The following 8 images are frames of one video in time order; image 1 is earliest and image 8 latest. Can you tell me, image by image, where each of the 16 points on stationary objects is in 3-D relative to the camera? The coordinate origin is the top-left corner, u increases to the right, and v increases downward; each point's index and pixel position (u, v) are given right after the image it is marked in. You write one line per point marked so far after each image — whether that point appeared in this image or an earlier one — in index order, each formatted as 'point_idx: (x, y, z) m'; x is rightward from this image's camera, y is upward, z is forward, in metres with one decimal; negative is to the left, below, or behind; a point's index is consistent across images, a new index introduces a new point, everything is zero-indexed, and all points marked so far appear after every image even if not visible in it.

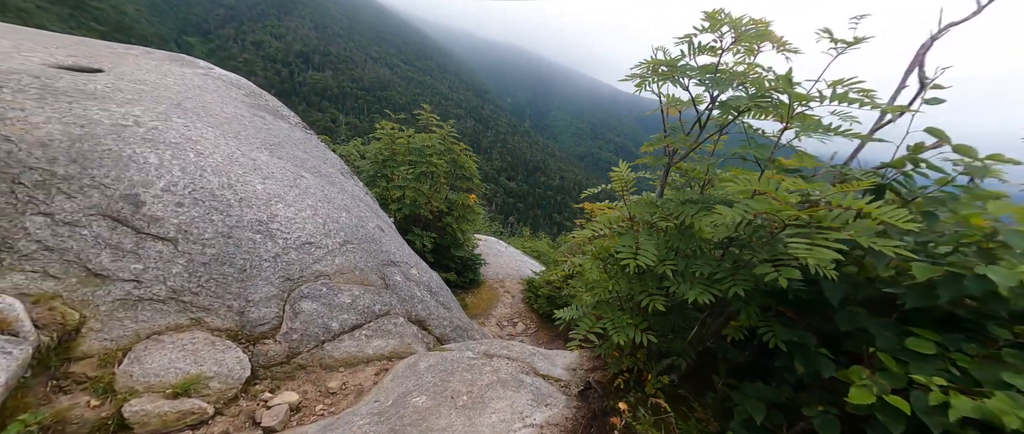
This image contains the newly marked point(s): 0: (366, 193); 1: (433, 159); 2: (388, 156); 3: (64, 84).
0: (-2.4, +0.3, +5.6) m
1: (-1.5, +1.0, +6.5) m
2: (-2.3, +1.1, +6.5) m
3: (-5.2, +1.5, +4.0) m
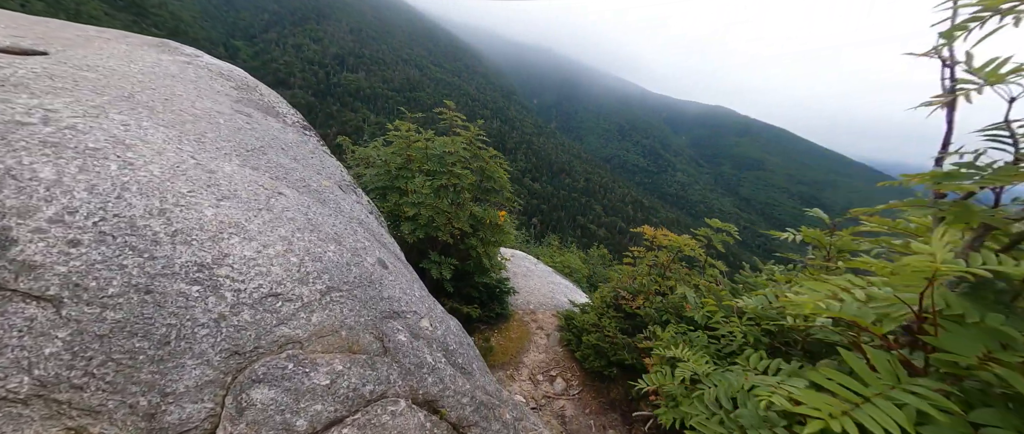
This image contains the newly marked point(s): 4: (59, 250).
0: (-1.9, 0.0, +4.4) m
1: (-0.8, +0.7, +5.3) m
2: (-1.7, +0.8, +5.3) m
3: (-4.8, +1.3, +3.0) m
4: (-2.9, -0.2, +2.2) m
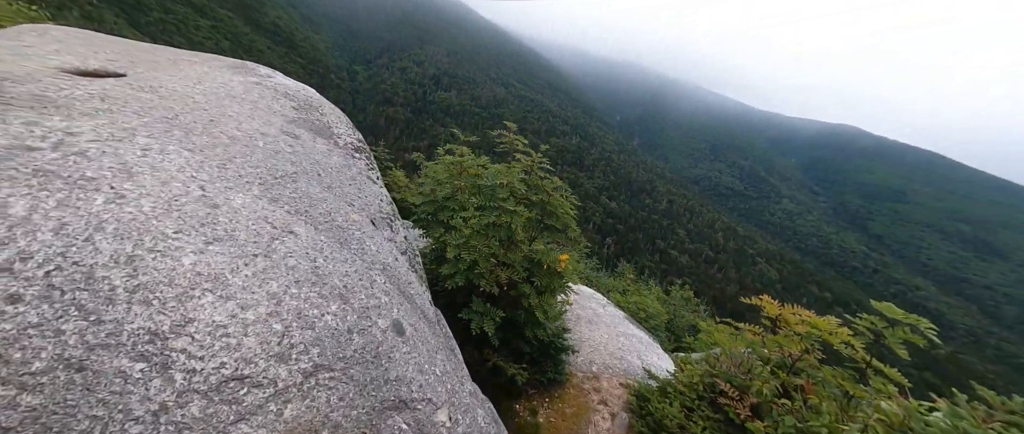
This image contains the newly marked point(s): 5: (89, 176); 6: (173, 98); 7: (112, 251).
0: (-1.2, -0.4, +3.7) m
1: (0.0, +0.1, +4.4) m
2: (-0.8, +0.3, +4.6) m
3: (-4.3, +1.1, +3.1) m
4: (-2.7, -0.5, +1.8) m
5: (-3.0, +0.3, +2.5) m
6: (-3.8, +1.4, +3.9) m
7: (-2.5, -0.2, +2.2) m
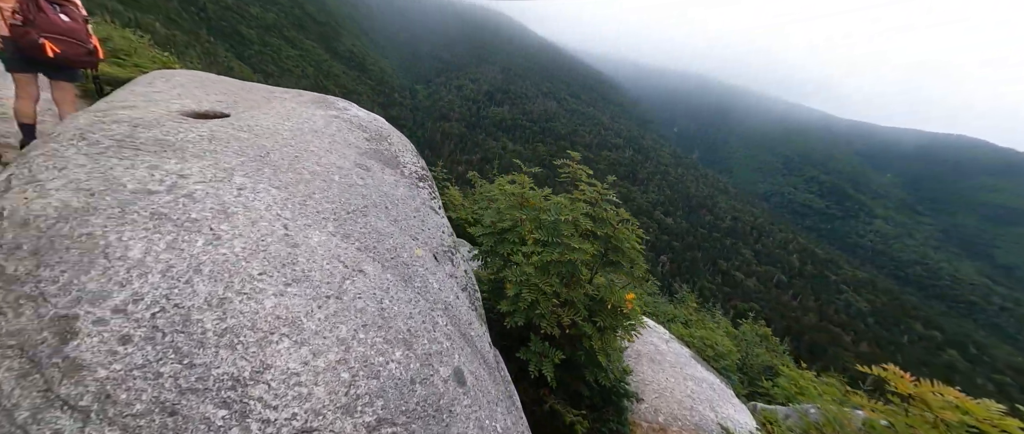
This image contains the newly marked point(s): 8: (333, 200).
0: (-0.6, -0.8, +3.7) m
1: (+0.7, -0.3, +4.1) m
2: (0.0, -0.1, +4.5) m
3: (-3.6, +0.8, +3.5) m
4: (-2.3, -0.7, +2.0) m
5: (-2.5, 0.0, +2.7) m
6: (-3.0, +1.0, +4.3) m
7: (-2.0, -0.5, +2.3) m
8: (-1.9, +0.2, +3.7) m
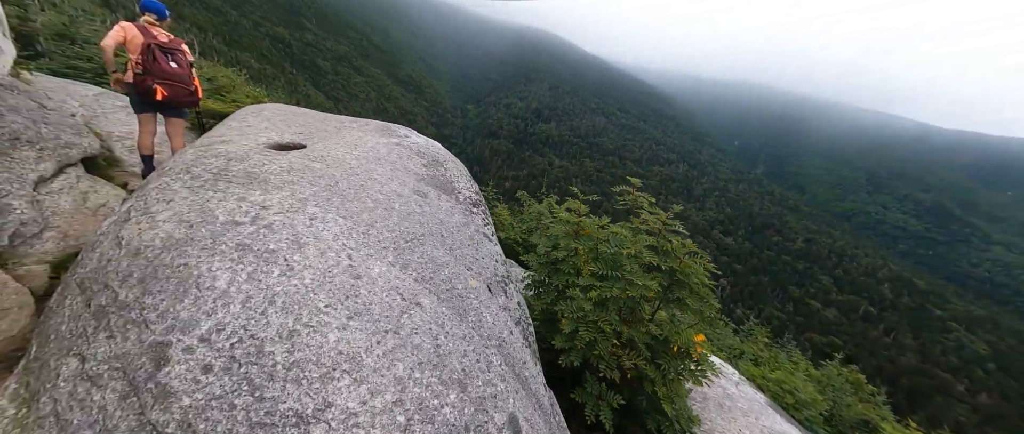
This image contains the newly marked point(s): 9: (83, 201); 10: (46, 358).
0: (0.0, -1.1, +3.5) m
1: (+1.4, -0.7, +3.9) m
2: (+0.7, -0.5, +4.3) m
3: (-3.0, +0.5, +3.9) m
4: (-1.9, -1.0, +2.1) m
5: (-2.0, -0.3, +2.9) m
6: (-2.3, +0.7, +4.5) m
7: (-1.6, -0.8, +2.4) m
8: (-1.3, -0.1, +3.8) m
9: (-5.3, +0.2, +4.3) m
10: (-3.1, -0.9, +2.3) m
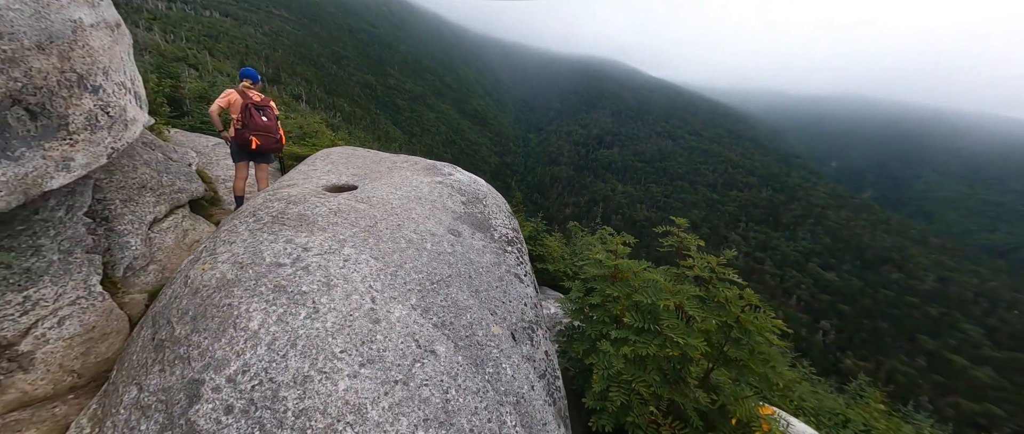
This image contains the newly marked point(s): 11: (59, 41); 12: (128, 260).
0: (+0.2, -1.6, +3.3) m
1: (+1.6, -1.1, +3.4) m
2: (+1.0, -1.0, +4.0) m
3: (-2.7, +0.1, +4.3) m
4: (-1.9, -1.3, +2.3) m
5: (-1.9, -0.7, +3.1) m
6: (-1.9, +0.2, +4.9) m
7: (-1.6, -1.1, +2.5) m
8: (-1.0, -0.6, +3.8) m
9: (-4.9, -0.3, +5.1) m
10: (-3.0, -1.3, +2.7) m
11: (-4.5, +1.8, +3.5) m
12: (-4.8, -0.5, +4.3) m
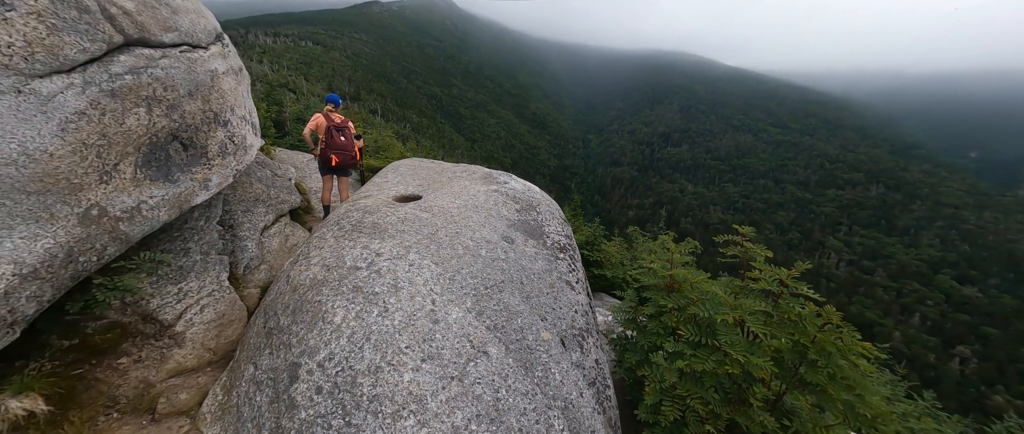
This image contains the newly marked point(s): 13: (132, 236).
0: (+0.7, -1.7, +3.4) m
1: (+2.1, -1.2, +3.2) m
2: (+1.6, -1.1, +3.9) m
3: (-2.0, 0.0, +4.9) m
4: (-1.6, -1.4, +2.8) m
5: (-1.4, -0.8, +3.5) m
6: (-1.1, +0.1, +5.3) m
7: (-1.2, -1.2, +2.9) m
8: (-0.4, -0.7, +4.1) m
9: (-4.0, -0.4, +6.1) m
10: (-2.6, -1.4, +3.4) m
11: (-3.9, +1.6, +4.4) m
12: (-4.0, -0.7, +5.3) m
13: (-3.9, -0.2, +3.6) m
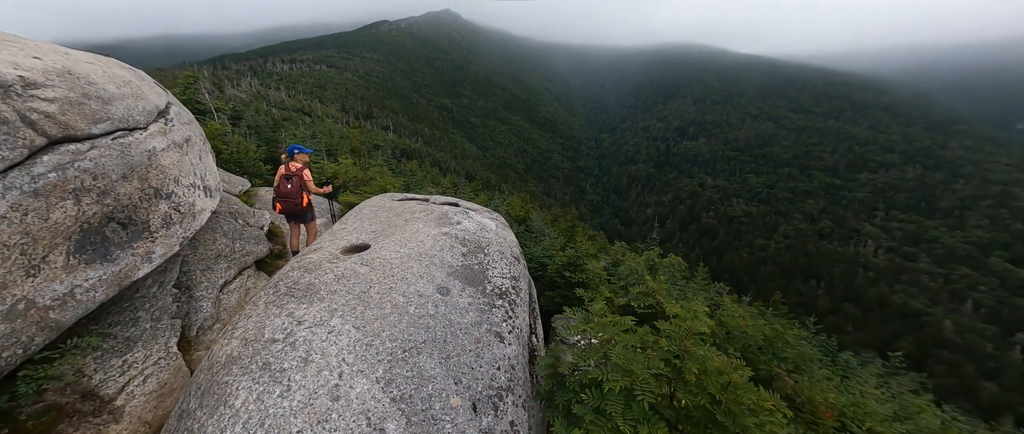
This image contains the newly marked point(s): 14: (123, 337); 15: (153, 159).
0: (-0.2, -2.4, +3.4) m
1: (+1.1, -1.8, +3.1) m
2: (+0.7, -1.7, +3.9) m
3: (-2.9, -0.9, +5.0) m
4: (-2.6, -2.2, +2.9) m
5: (-2.4, -1.6, +3.6) m
6: (-2.0, -0.8, +5.4) m
7: (-2.2, -2.0, +3.0) m
8: (-1.4, -1.5, +4.2) m
9: (-4.9, -1.4, +6.3) m
10: (-3.6, -2.3, +3.5) m
11: (-5.0, +0.7, +4.7) m
12: (-4.9, -1.7, +5.5) m
13: (-4.9, -1.2, +3.8) m
14: (-5.2, -1.6, +4.6) m
15: (-5.0, +0.8, +4.9) m
